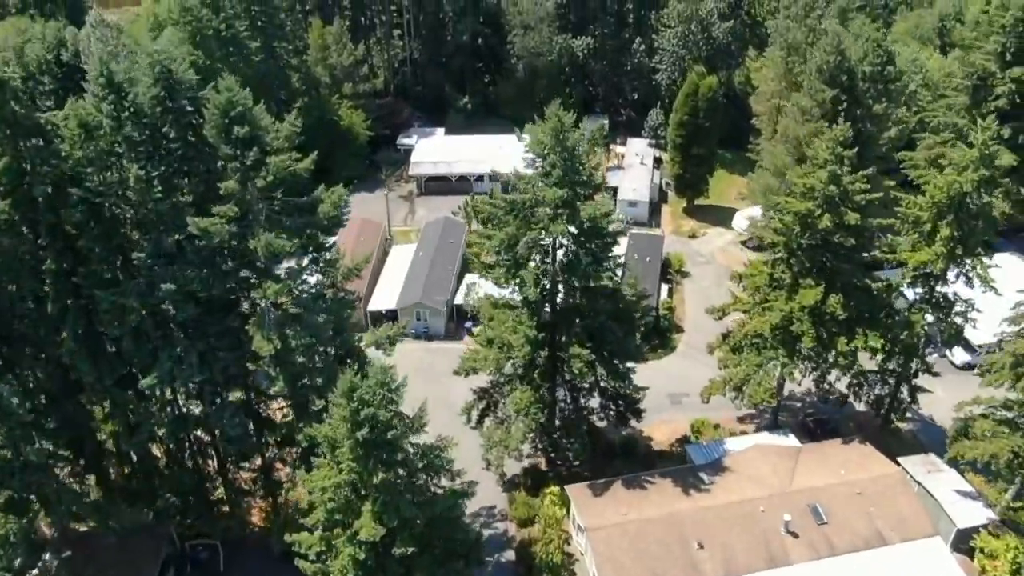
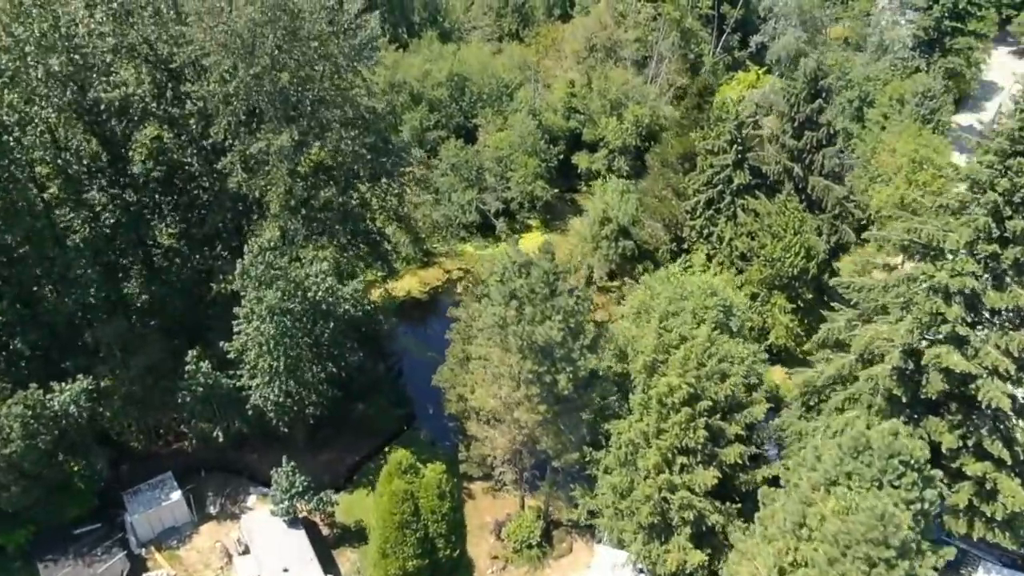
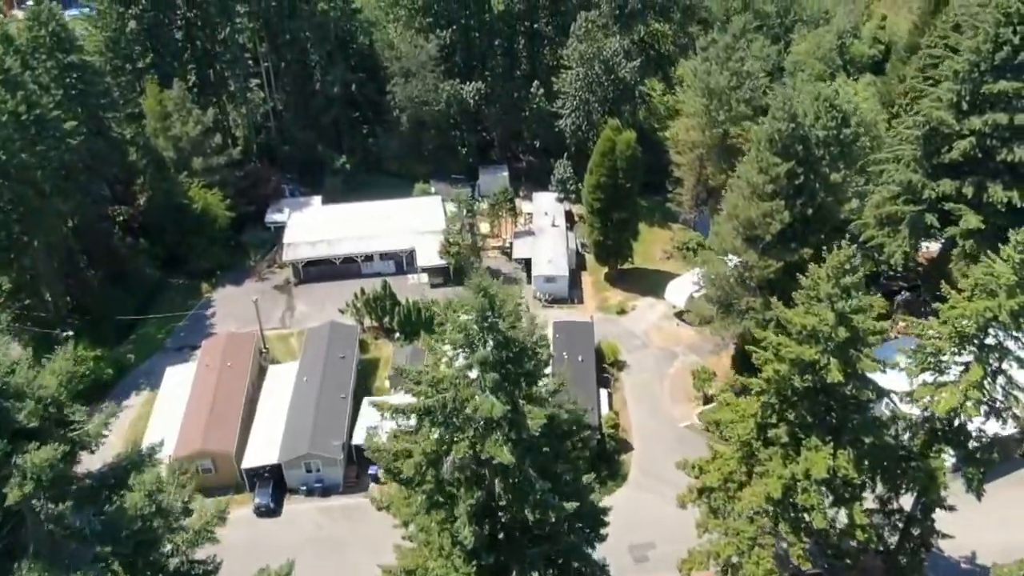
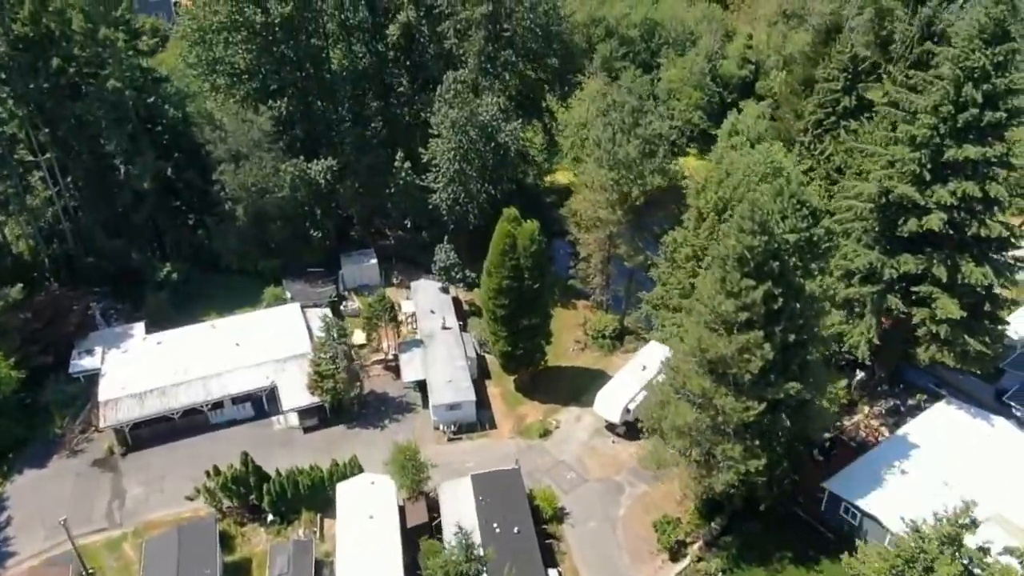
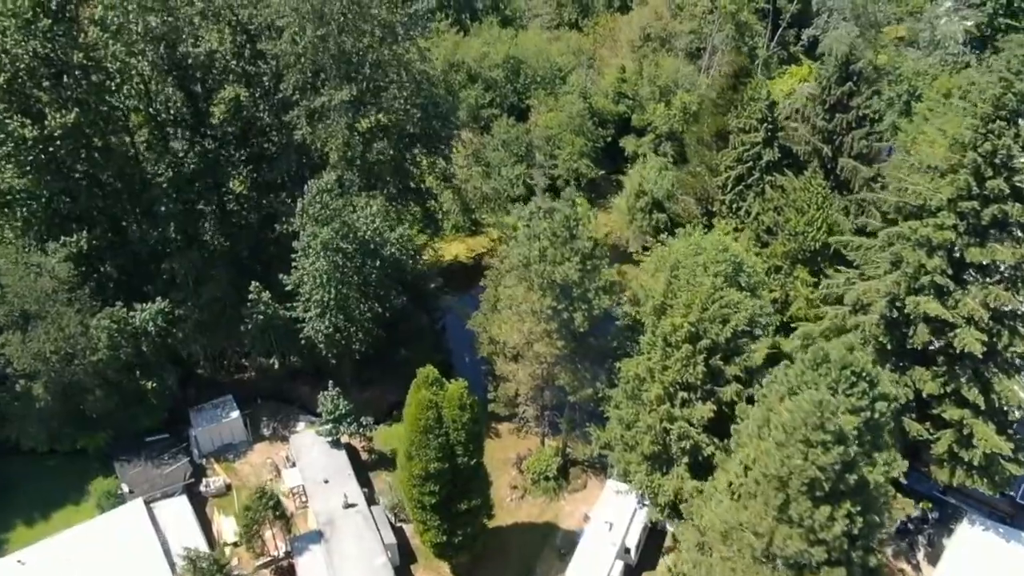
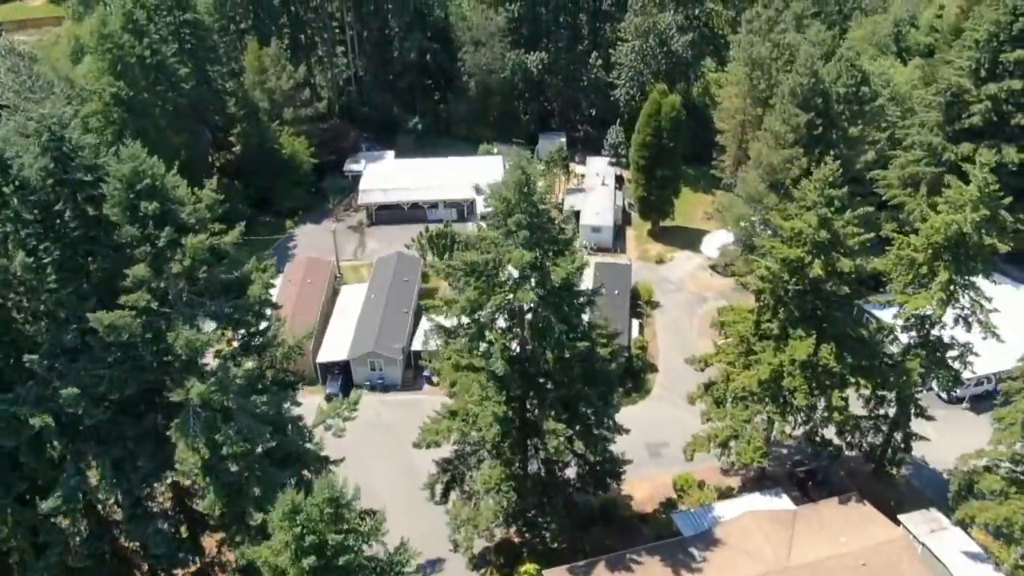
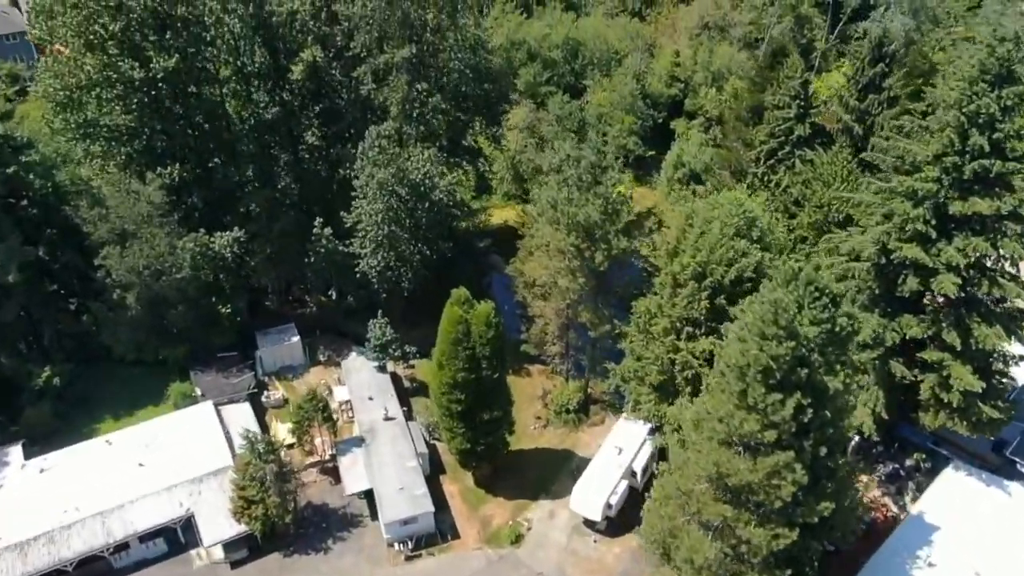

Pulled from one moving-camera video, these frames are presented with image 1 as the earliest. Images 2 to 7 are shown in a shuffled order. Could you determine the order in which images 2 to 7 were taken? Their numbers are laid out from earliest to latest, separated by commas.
6, 3, 4, 7, 5, 2
